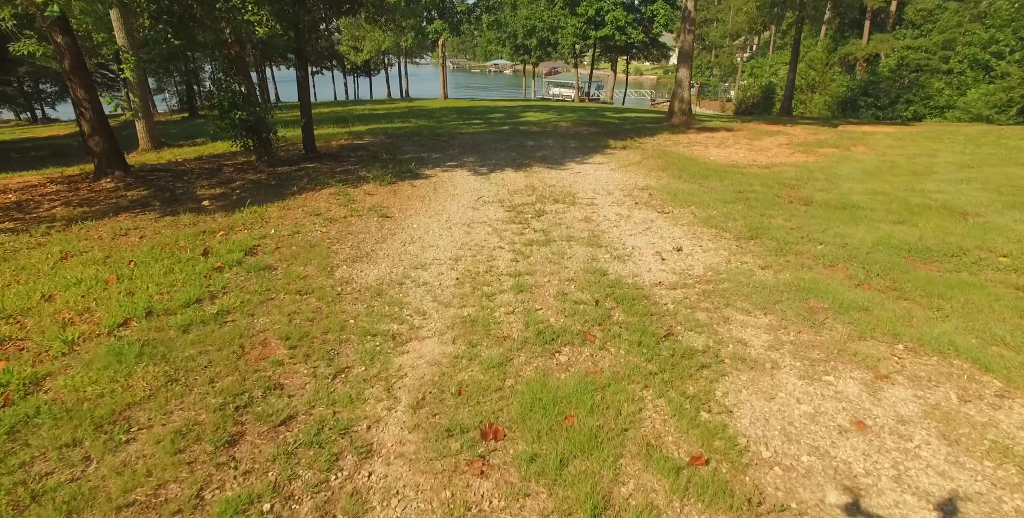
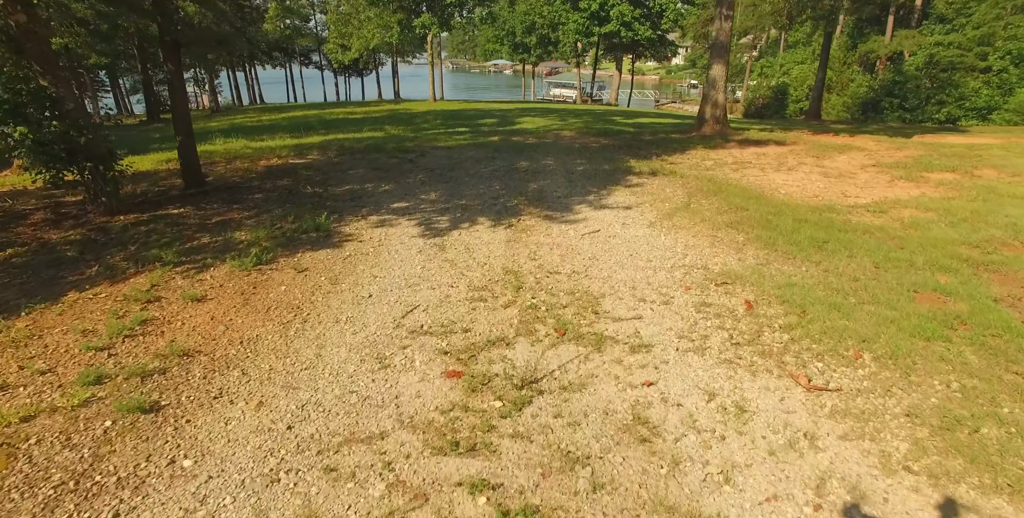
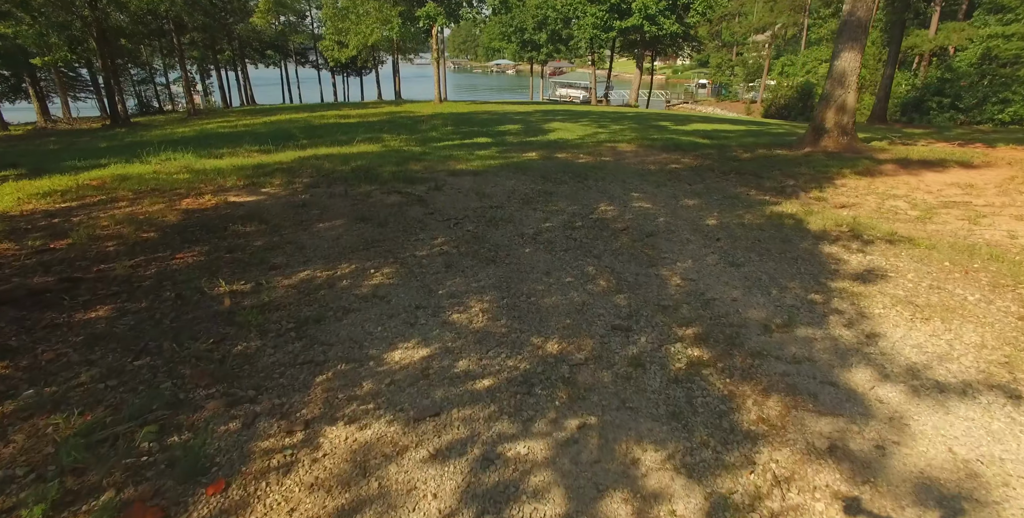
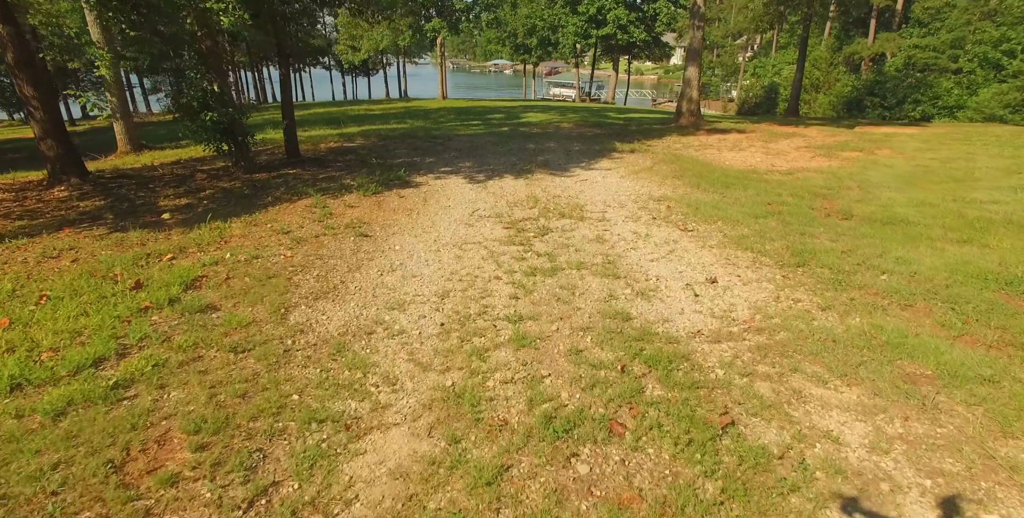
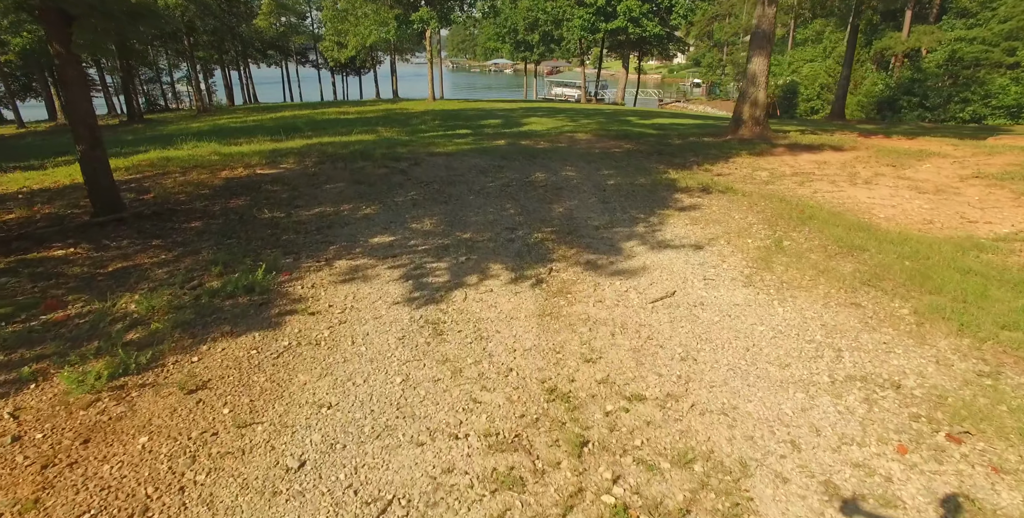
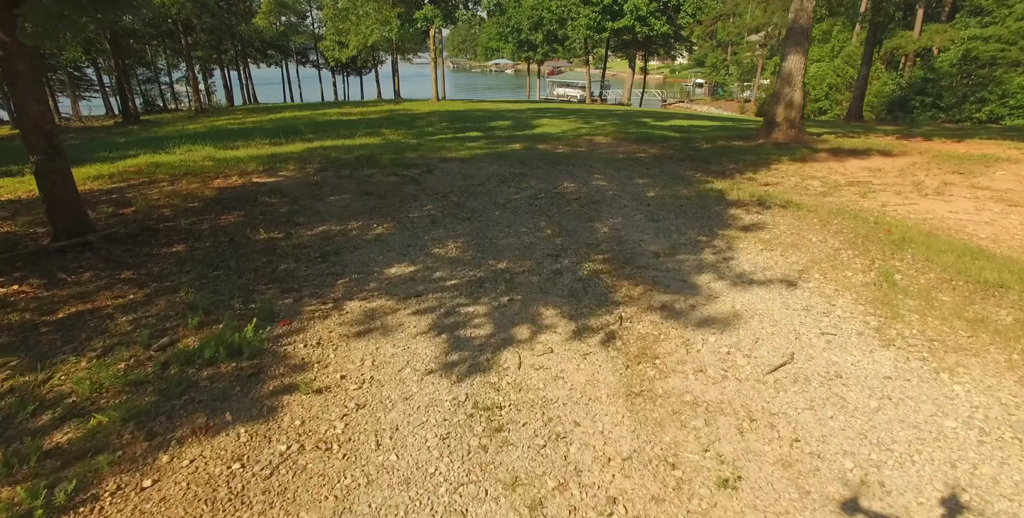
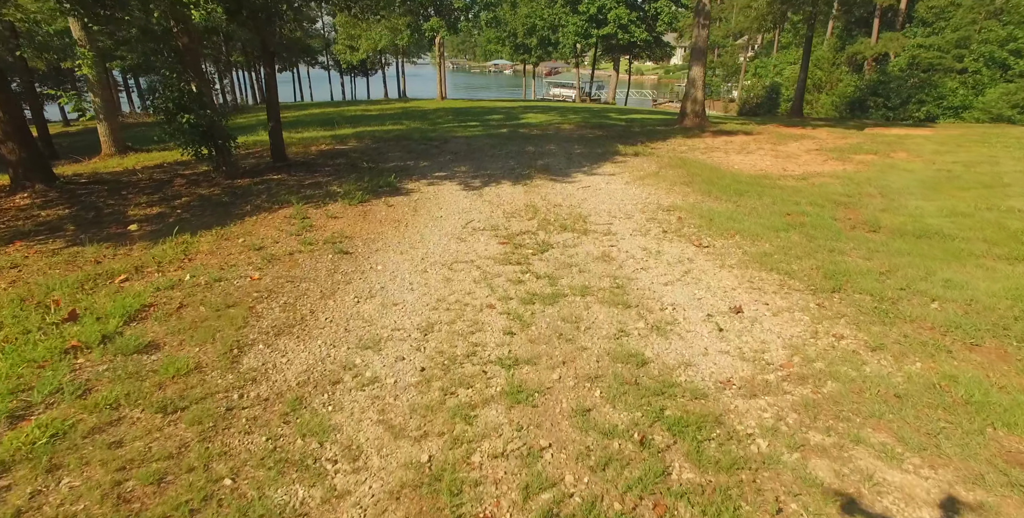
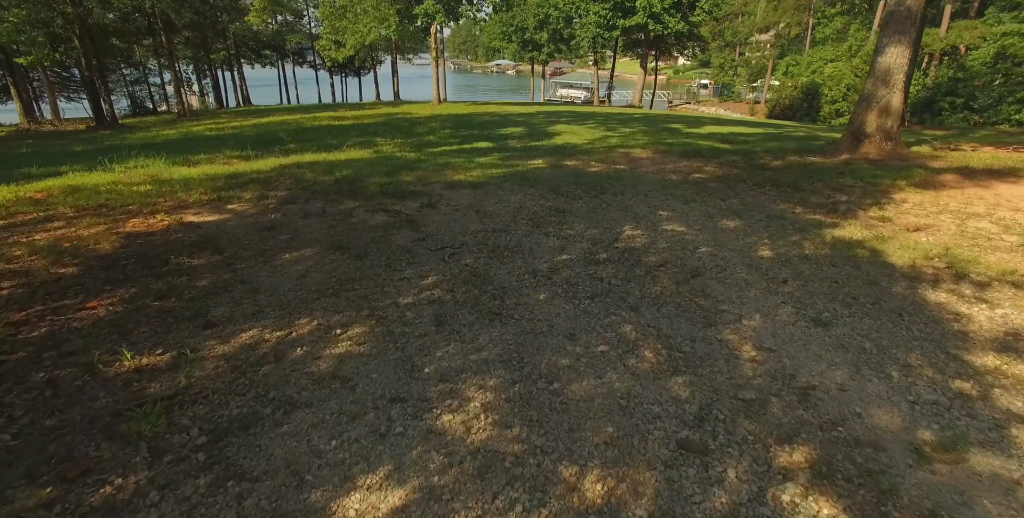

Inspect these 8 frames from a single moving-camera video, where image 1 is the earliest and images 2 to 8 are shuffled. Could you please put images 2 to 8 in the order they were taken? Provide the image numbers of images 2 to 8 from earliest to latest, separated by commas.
4, 7, 2, 5, 6, 3, 8
